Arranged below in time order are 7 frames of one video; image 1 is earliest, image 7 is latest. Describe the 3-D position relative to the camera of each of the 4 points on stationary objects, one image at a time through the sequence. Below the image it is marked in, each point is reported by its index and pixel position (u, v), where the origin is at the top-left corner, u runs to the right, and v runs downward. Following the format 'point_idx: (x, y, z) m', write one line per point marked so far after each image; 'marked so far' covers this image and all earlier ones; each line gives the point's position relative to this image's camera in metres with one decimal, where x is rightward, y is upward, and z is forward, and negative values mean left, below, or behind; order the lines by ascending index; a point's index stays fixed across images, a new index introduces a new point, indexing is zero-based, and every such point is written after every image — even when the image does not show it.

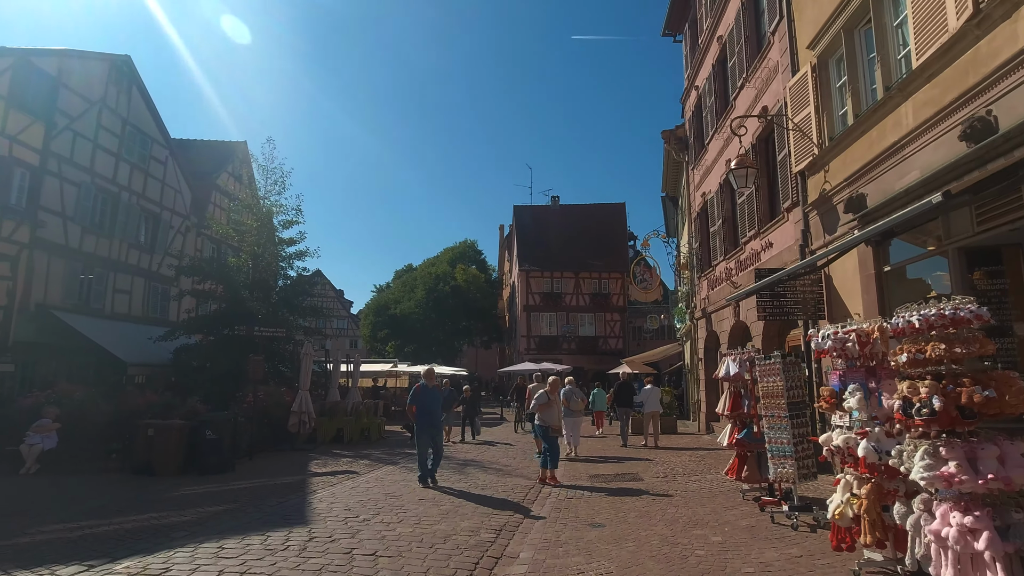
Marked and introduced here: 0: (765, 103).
0: (+5.6, +4.1, +12.1) m
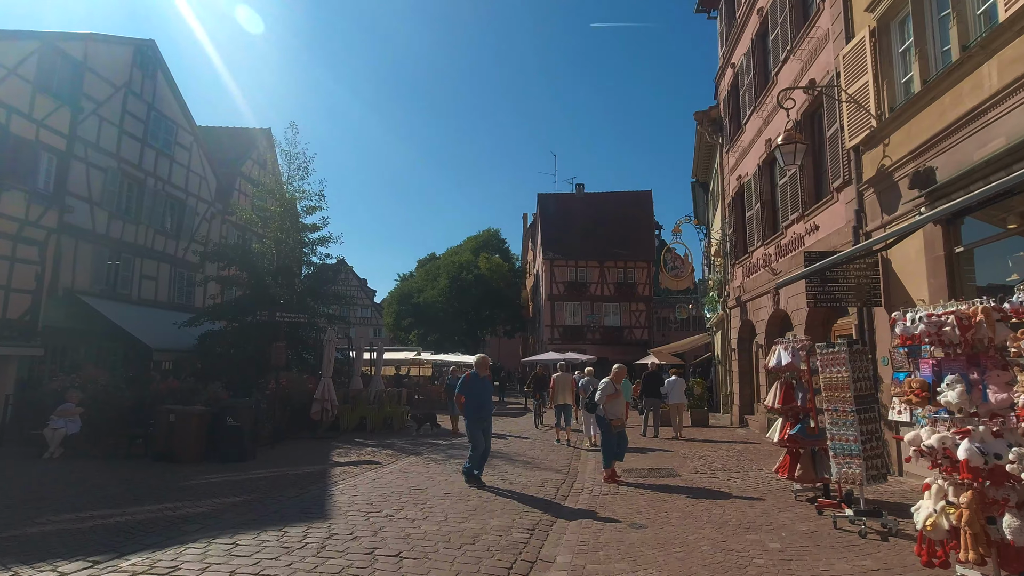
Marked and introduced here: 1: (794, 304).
0: (+6.2, +4.3, +11.2) m
1: (+6.4, -0.4, +12.5) m
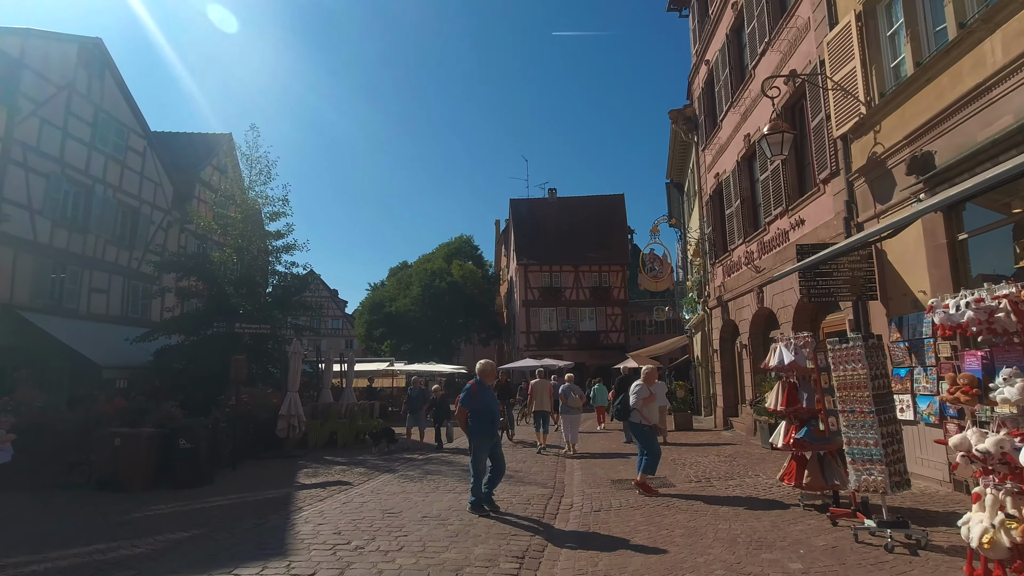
0: (+5.6, +4.4, +11.0) m
1: (+5.9, -0.3, +12.2) m
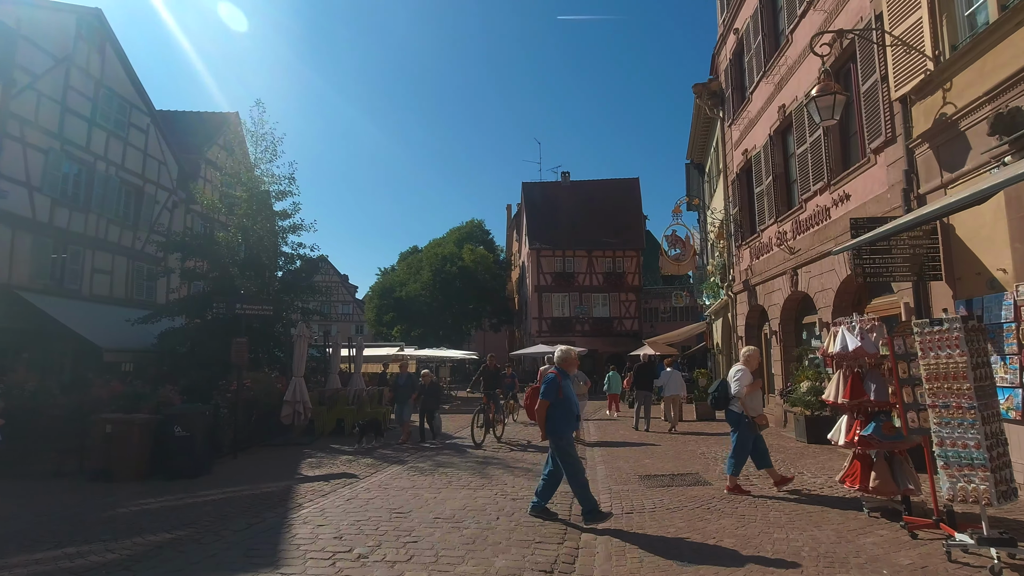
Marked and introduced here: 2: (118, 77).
0: (+6.0, +4.8, +10.0) m
1: (+6.3, +0.1, +11.3) m
2: (-14.0, +7.5, +19.5) m
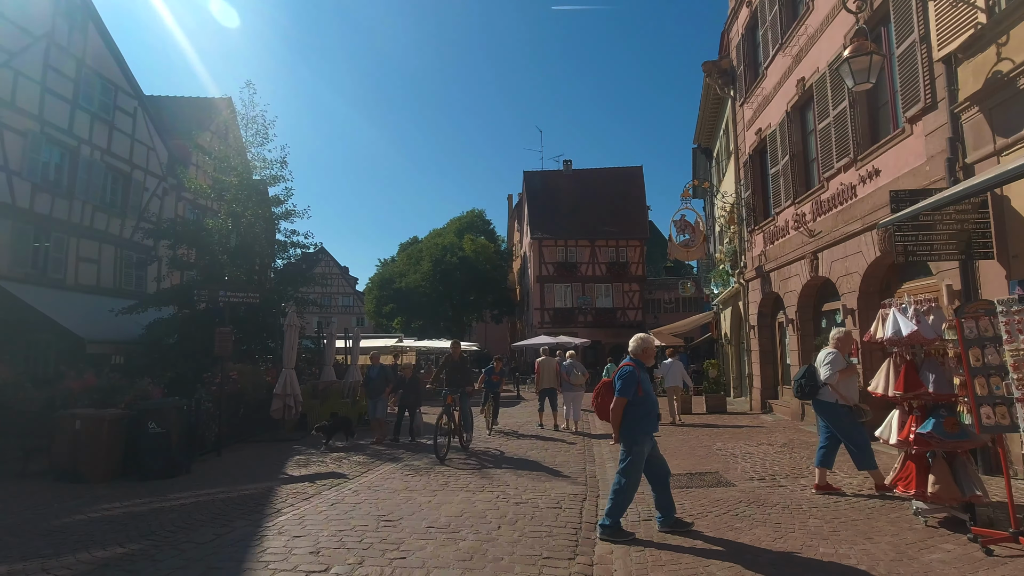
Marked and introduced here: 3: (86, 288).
0: (+6.0, +5.1, +9.2) m
1: (+6.3, +0.4, +10.6) m
2: (-14.0, +7.9, +18.7) m
3: (-14.1, 0.0, +18.1) m
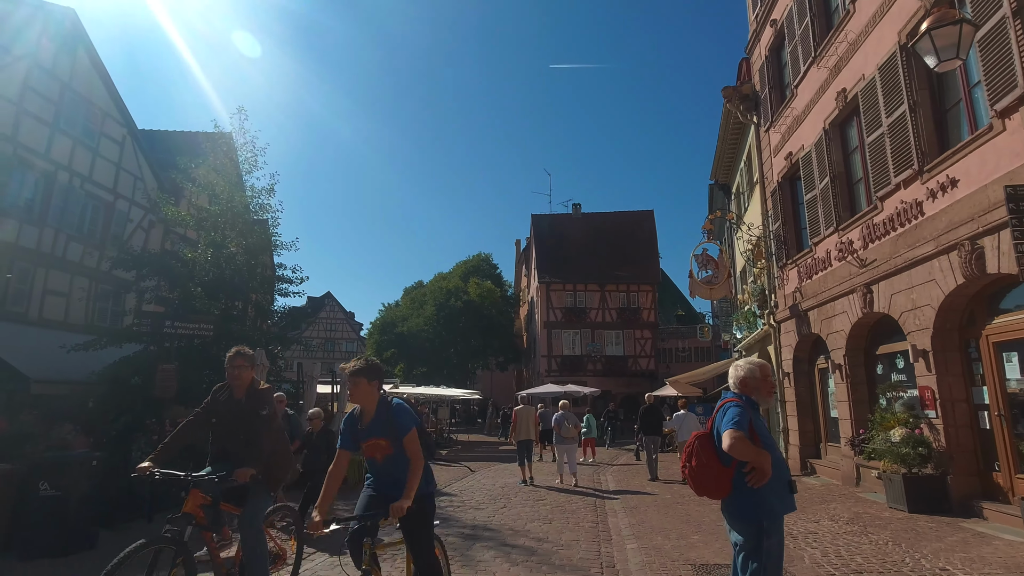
0: (+6.0, +4.6, +7.8) m
1: (+6.3, -0.2, +8.8) m
2: (-13.8, +6.7, +17.9) m
3: (-14.0, -1.1, +16.6) m
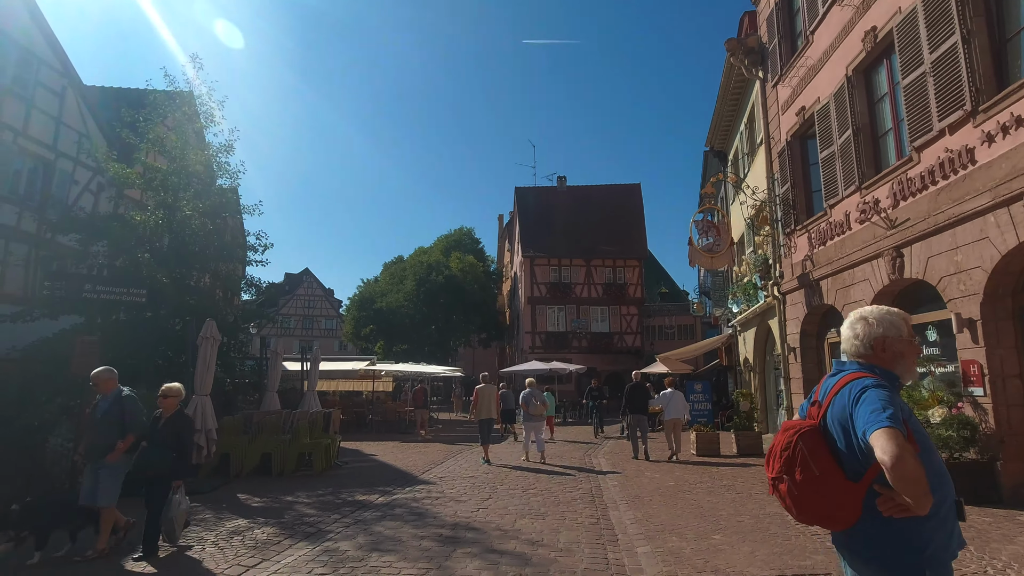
0: (+5.9, +5.1, +6.6) m
1: (+6.1, +0.3, +7.7) m
2: (-14.2, +7.7, +15.9) m
3: (-14.4, -0.2, +14.9) m
